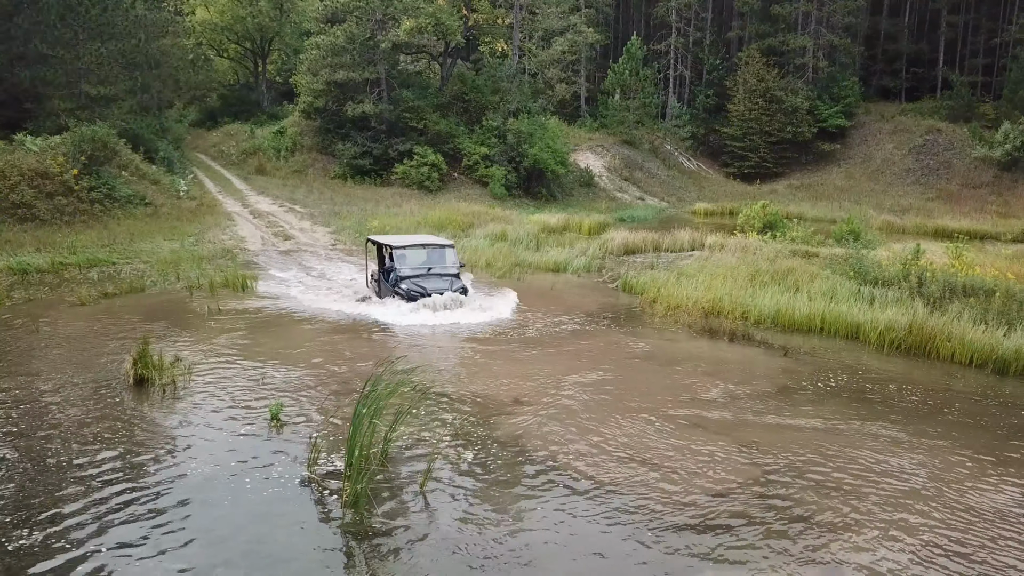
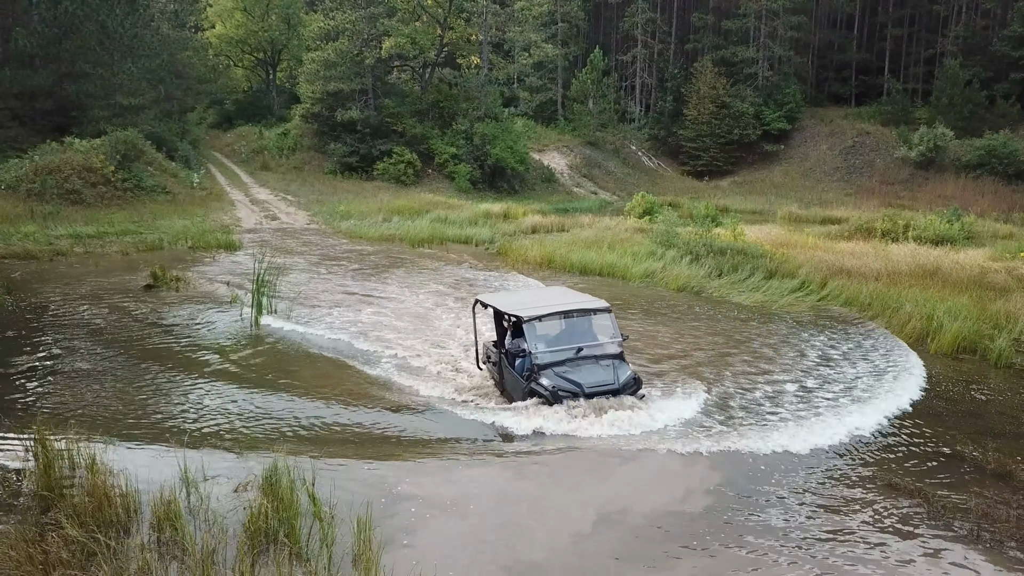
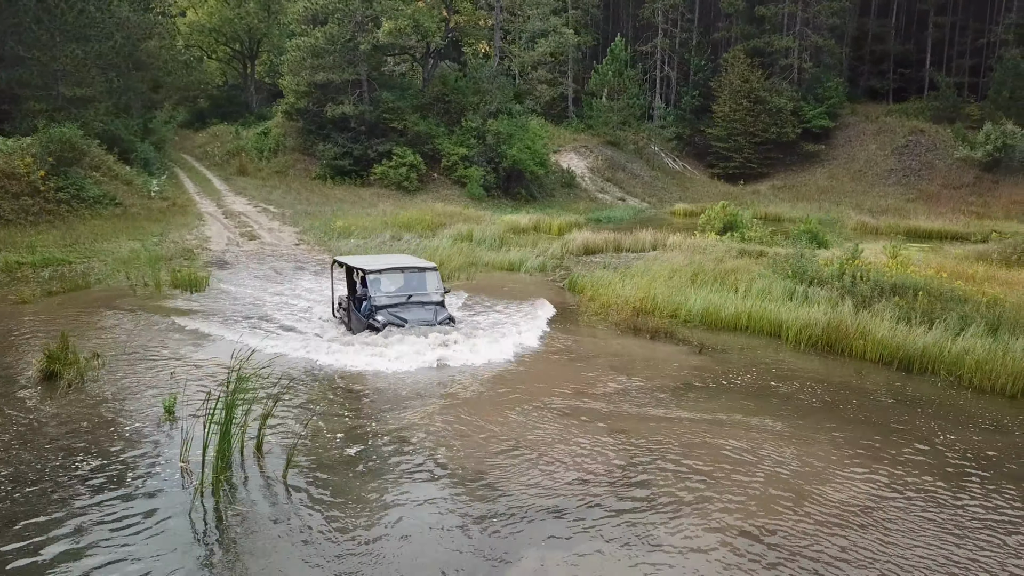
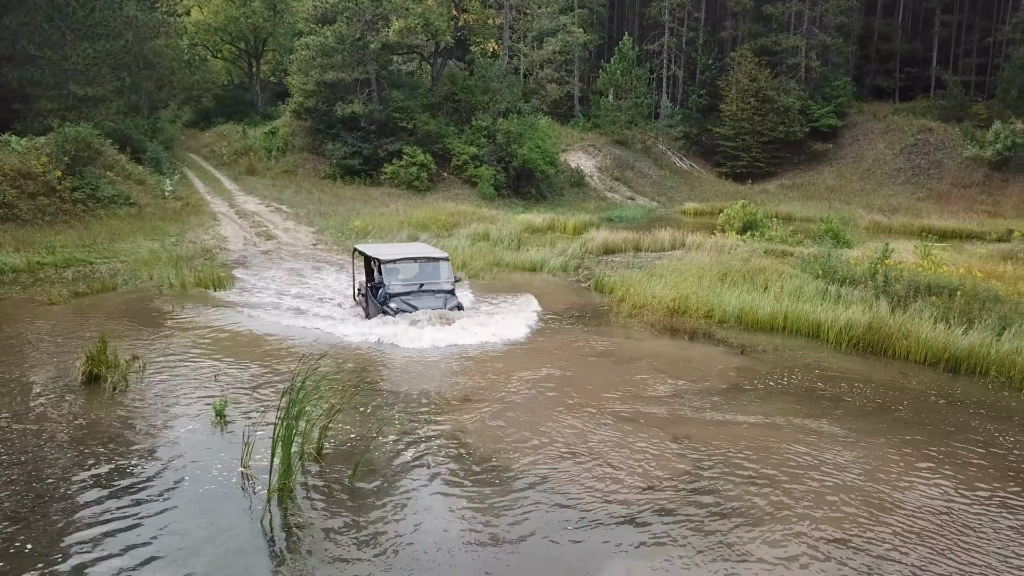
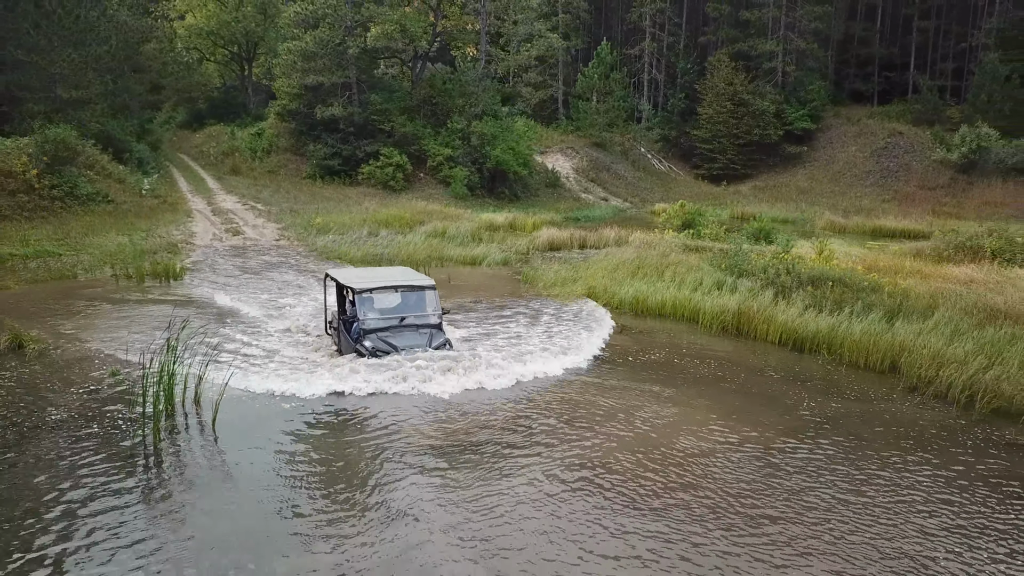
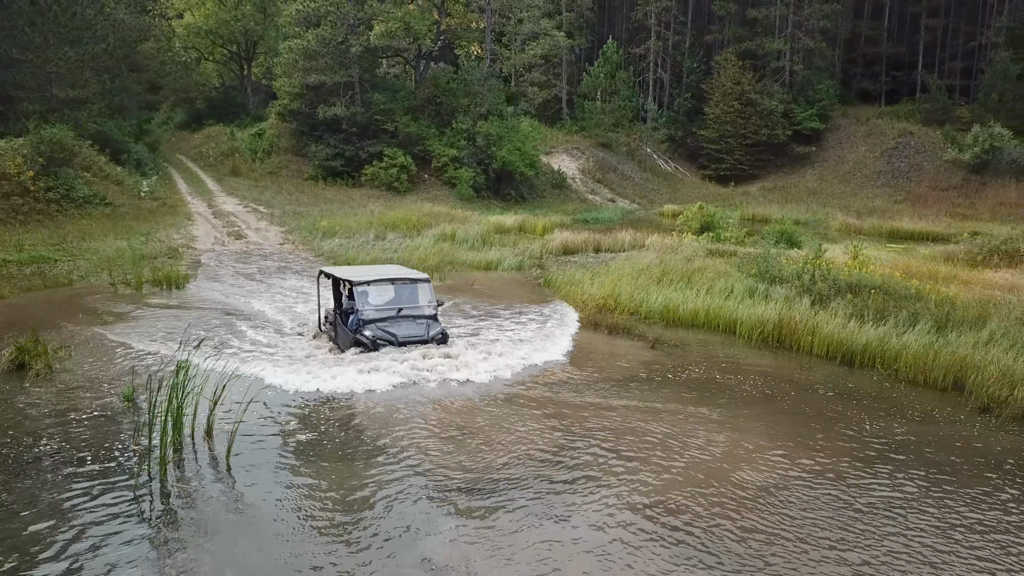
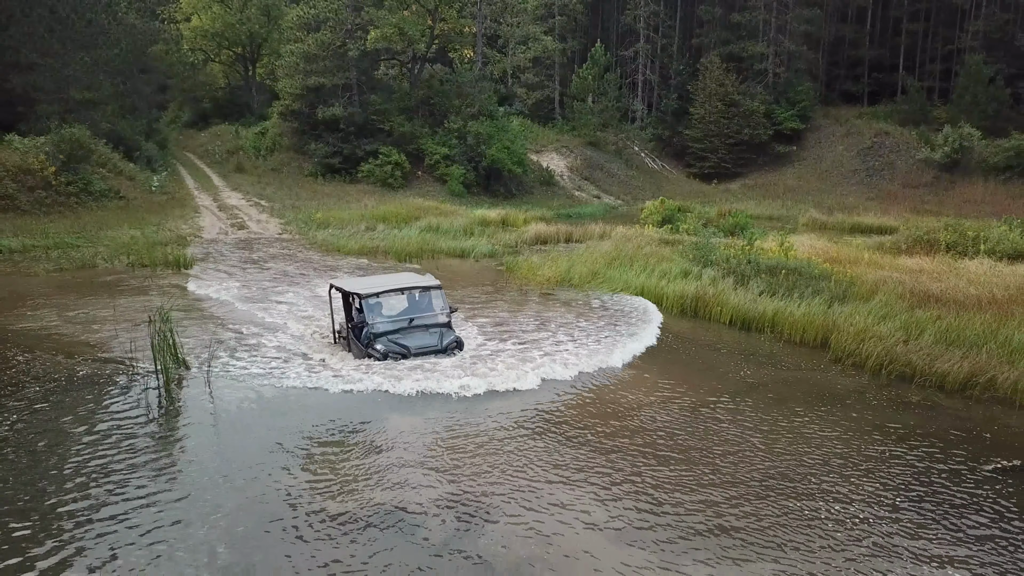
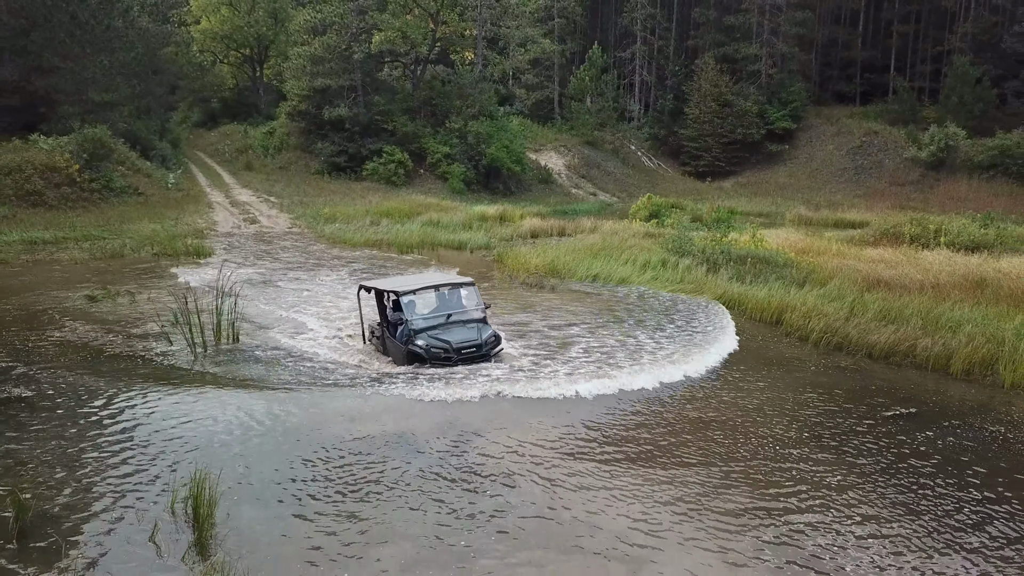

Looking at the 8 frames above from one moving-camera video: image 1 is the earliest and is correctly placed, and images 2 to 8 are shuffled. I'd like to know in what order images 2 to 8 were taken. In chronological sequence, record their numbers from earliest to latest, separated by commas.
4, 3, 6, 5, 7, 8, 2
